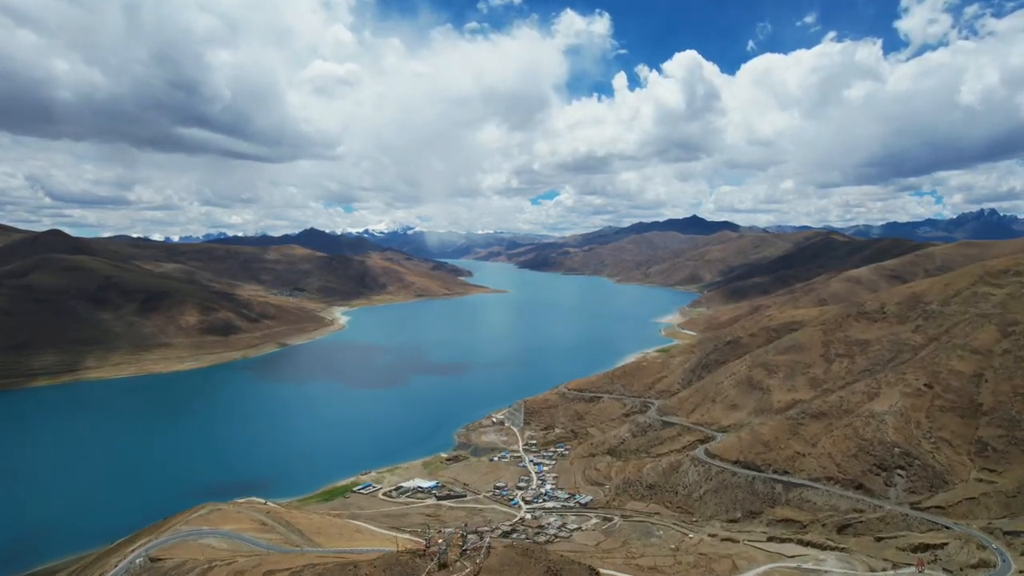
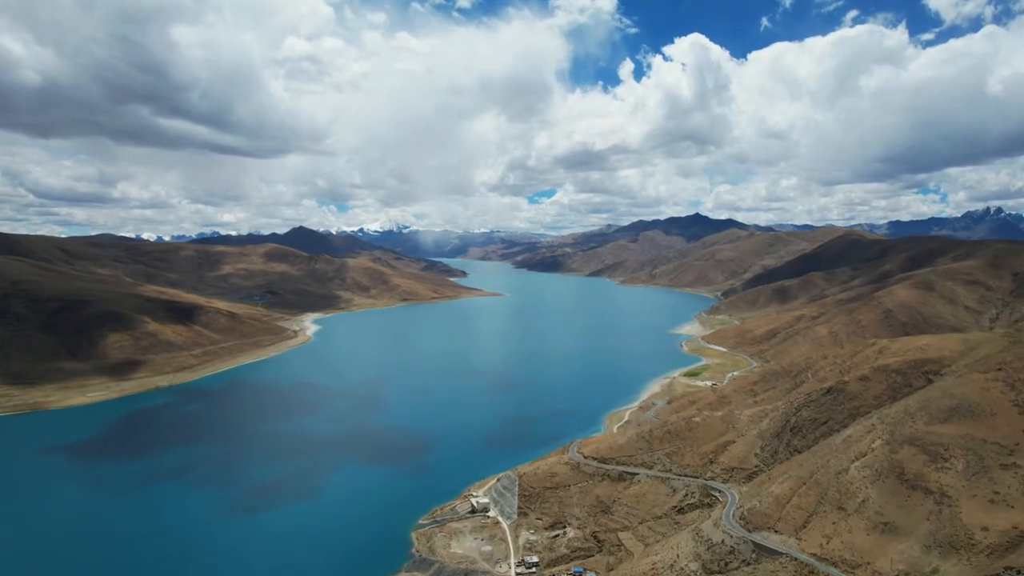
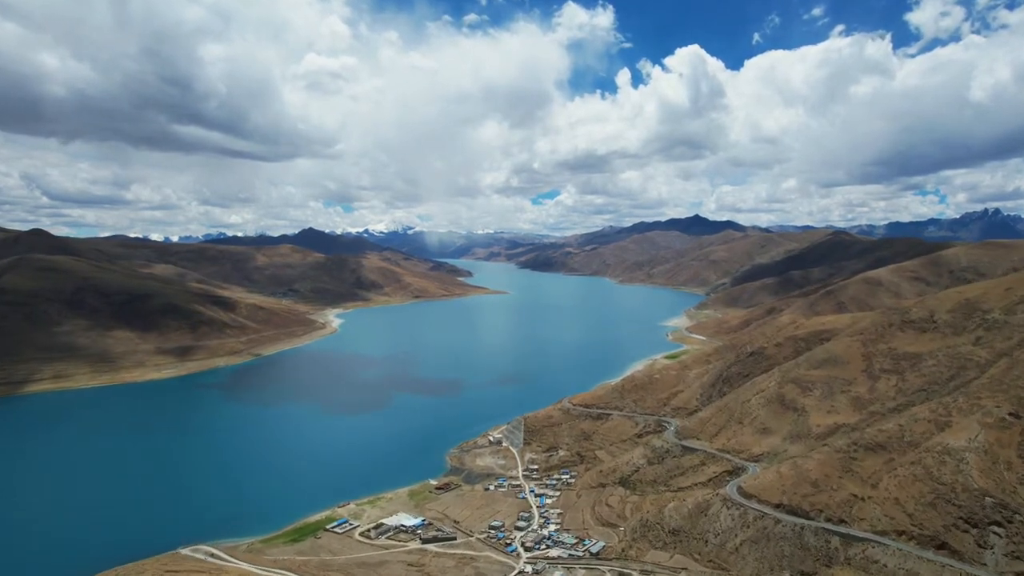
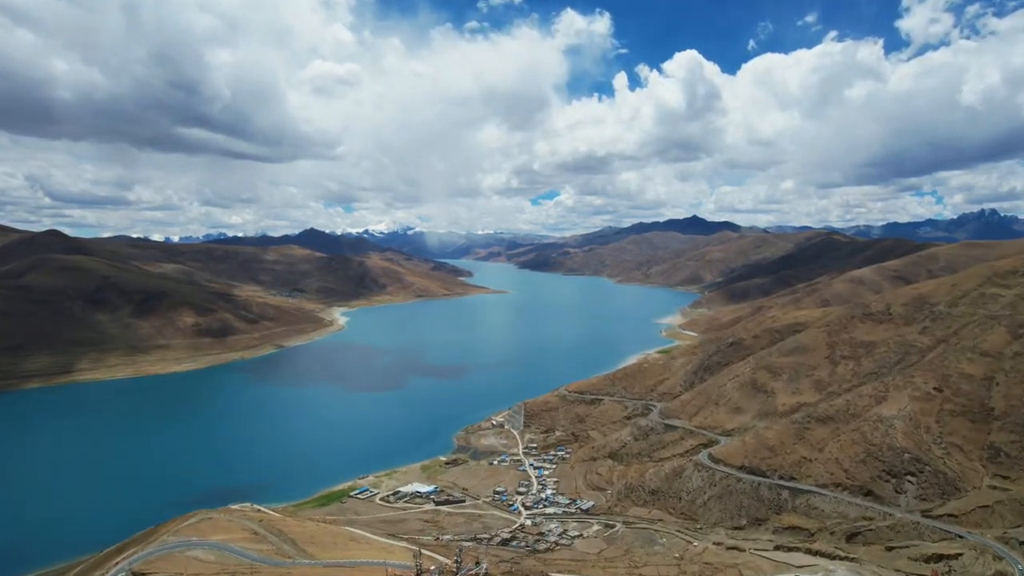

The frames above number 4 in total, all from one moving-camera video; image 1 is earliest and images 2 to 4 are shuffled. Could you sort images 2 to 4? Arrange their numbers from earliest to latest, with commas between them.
4, 3, 2
